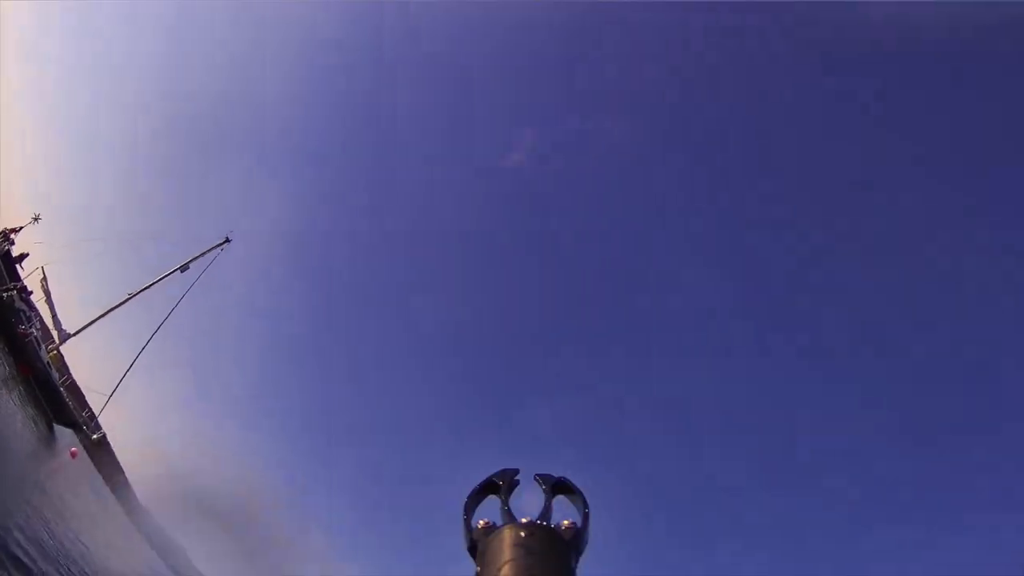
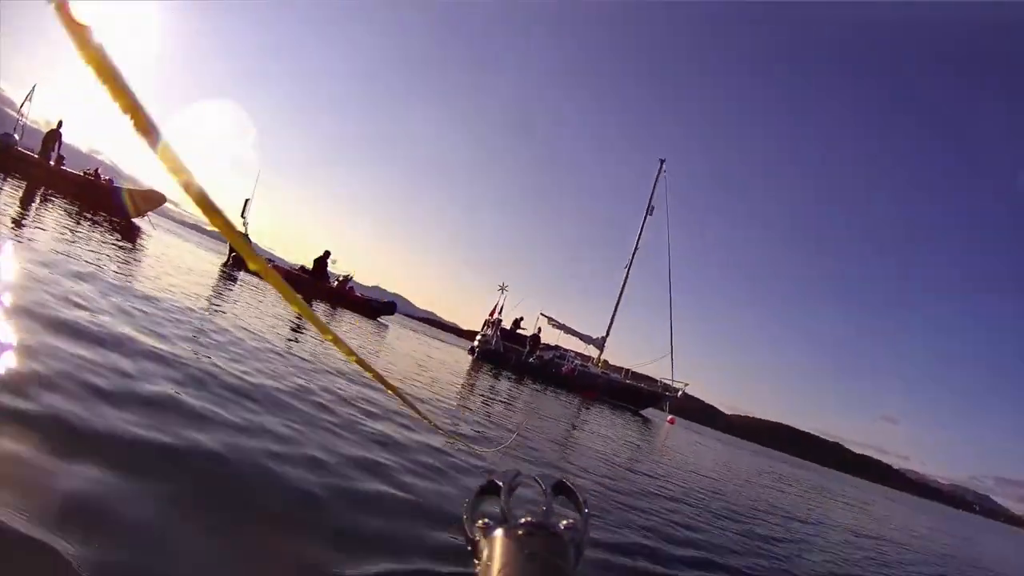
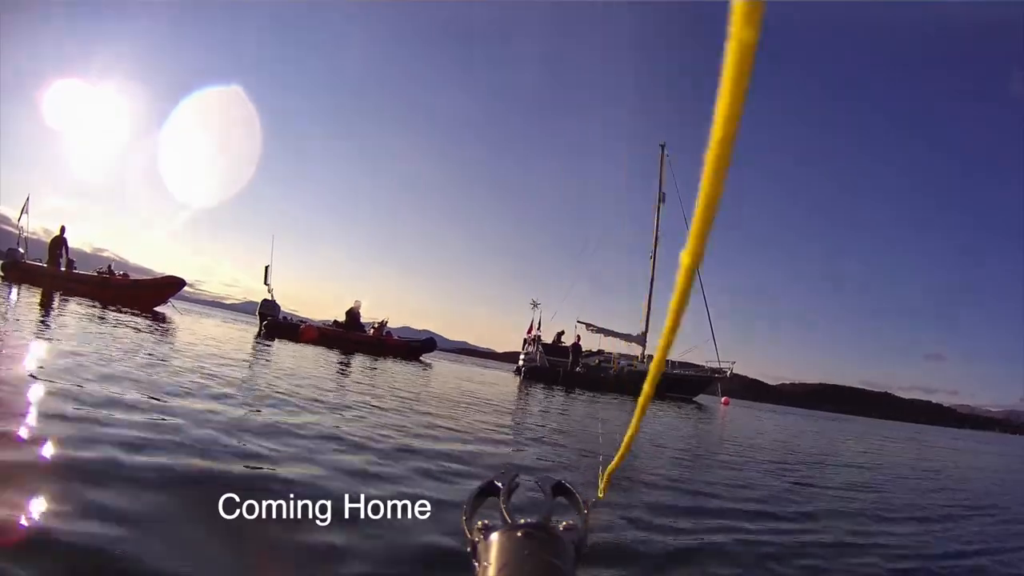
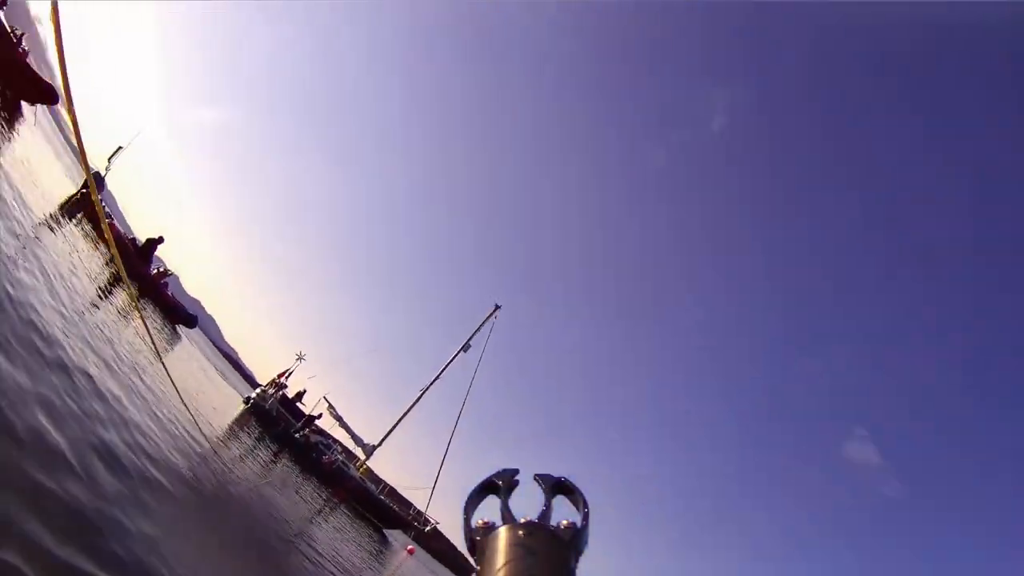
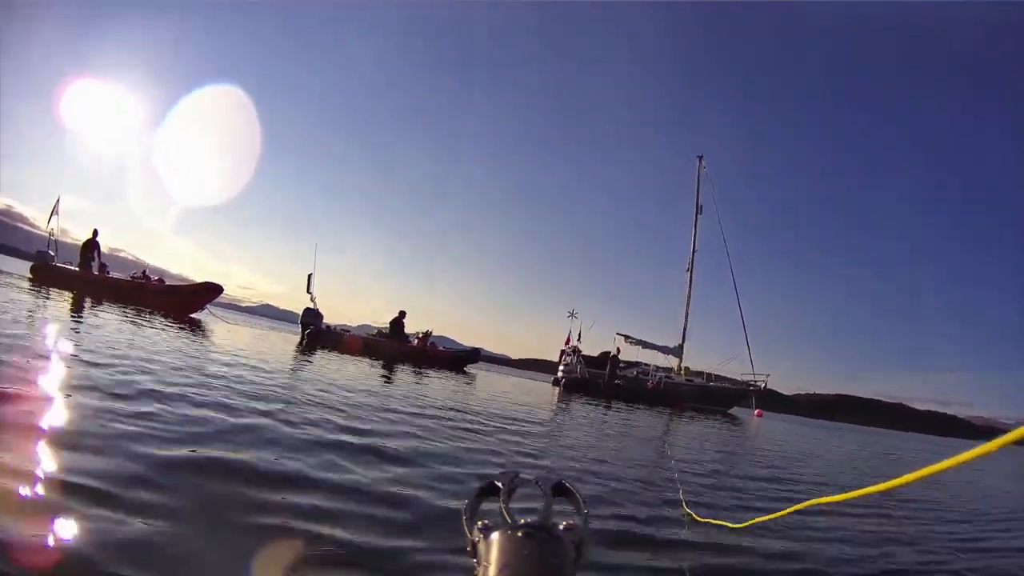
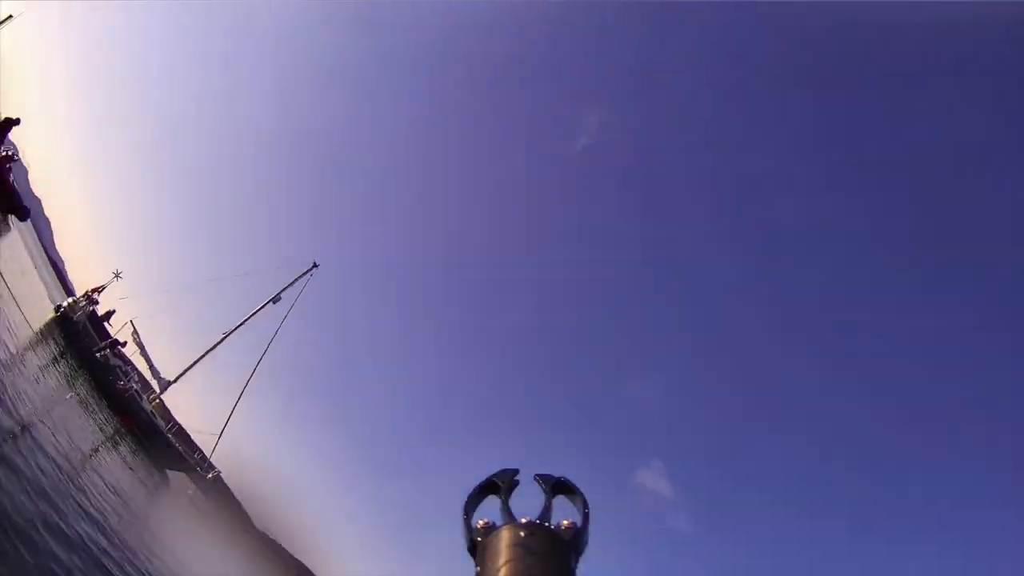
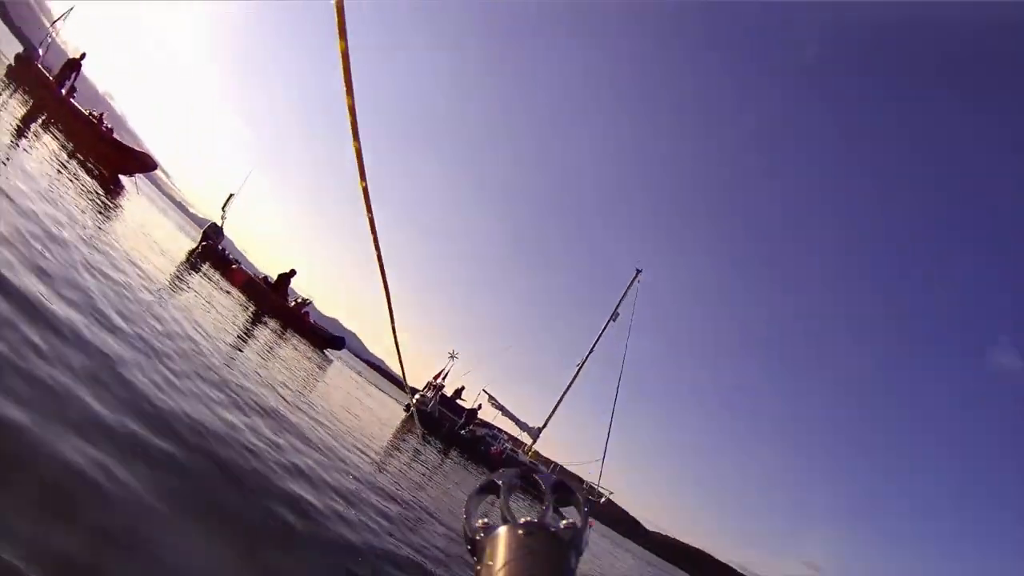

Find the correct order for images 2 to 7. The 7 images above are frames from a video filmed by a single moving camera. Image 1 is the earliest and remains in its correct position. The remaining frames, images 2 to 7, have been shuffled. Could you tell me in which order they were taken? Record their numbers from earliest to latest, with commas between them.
6, 4, 7, 2, 3, 5
